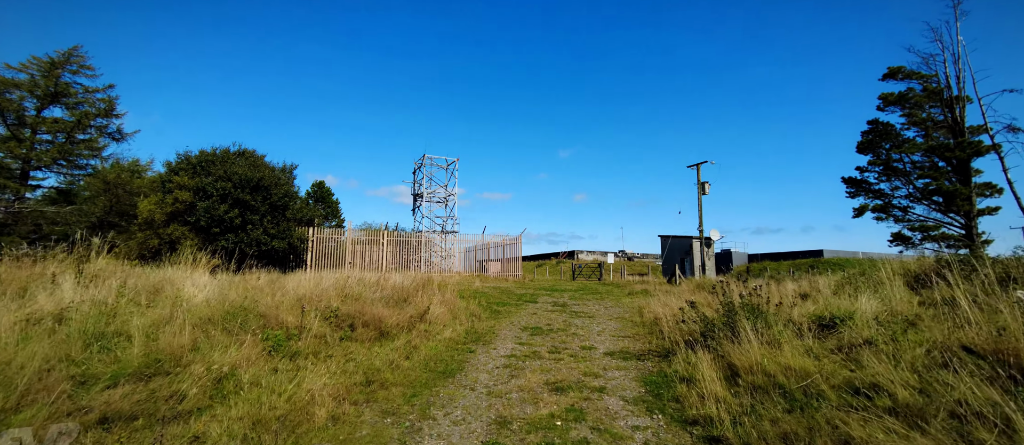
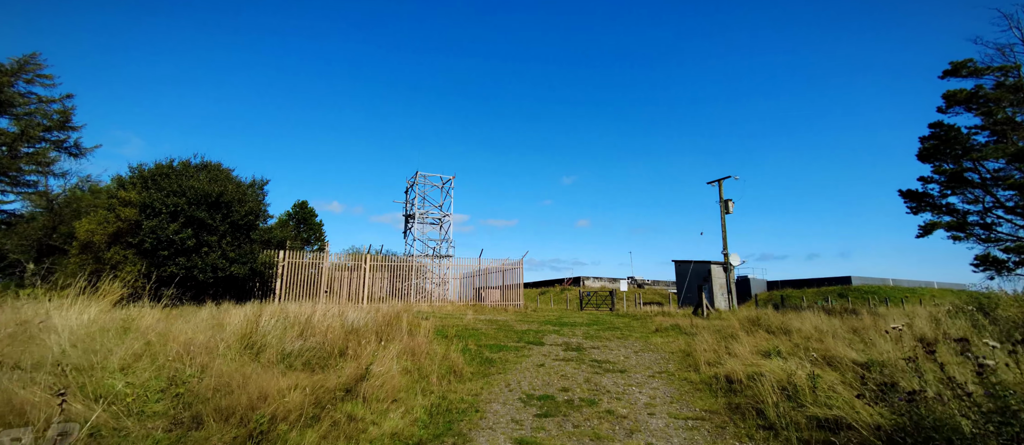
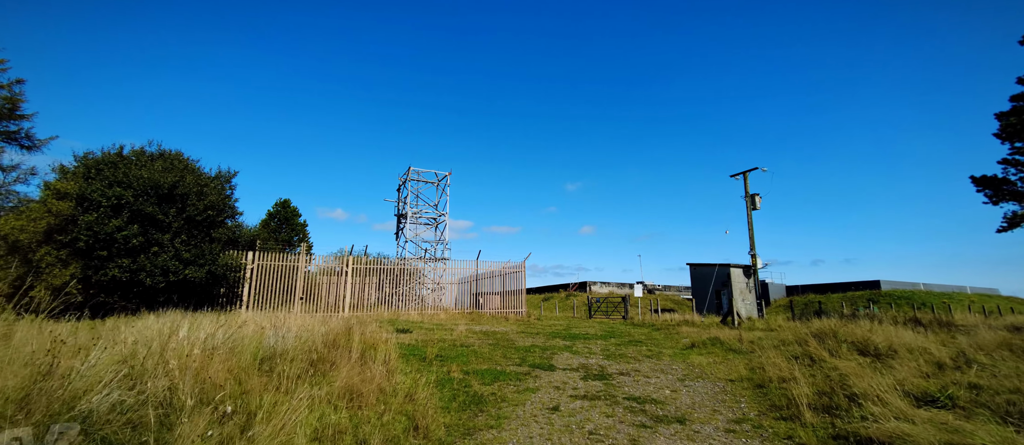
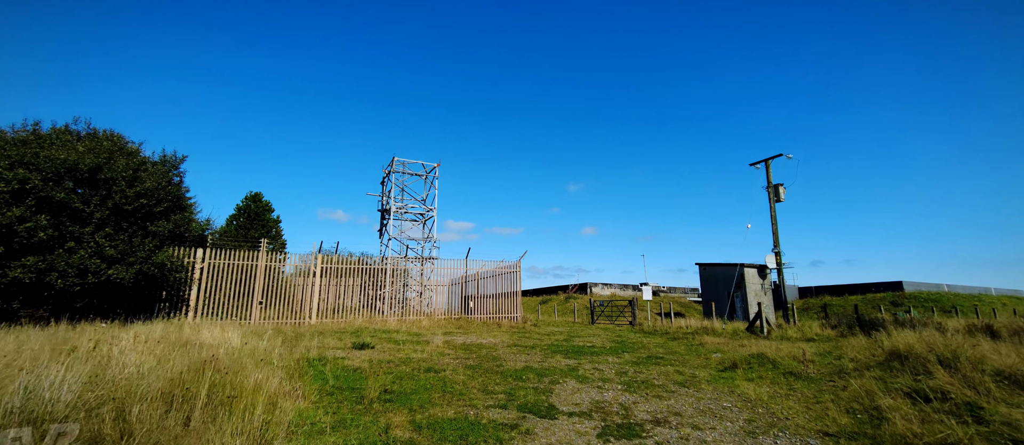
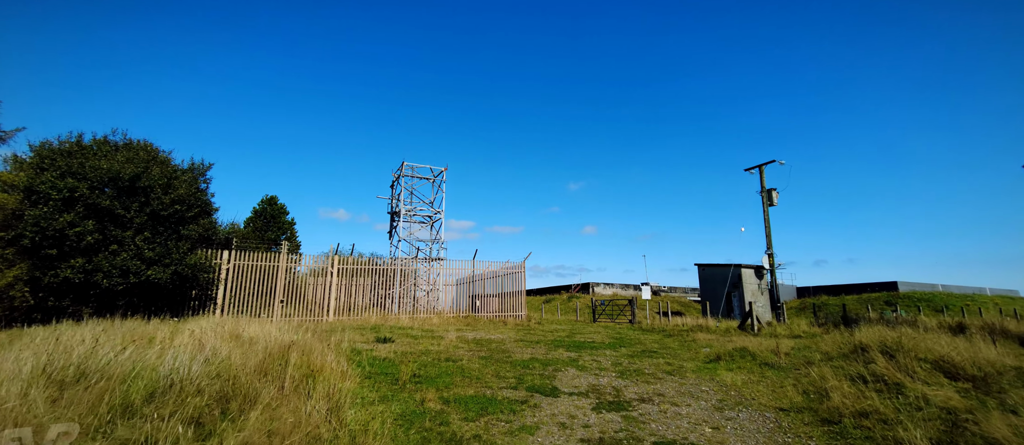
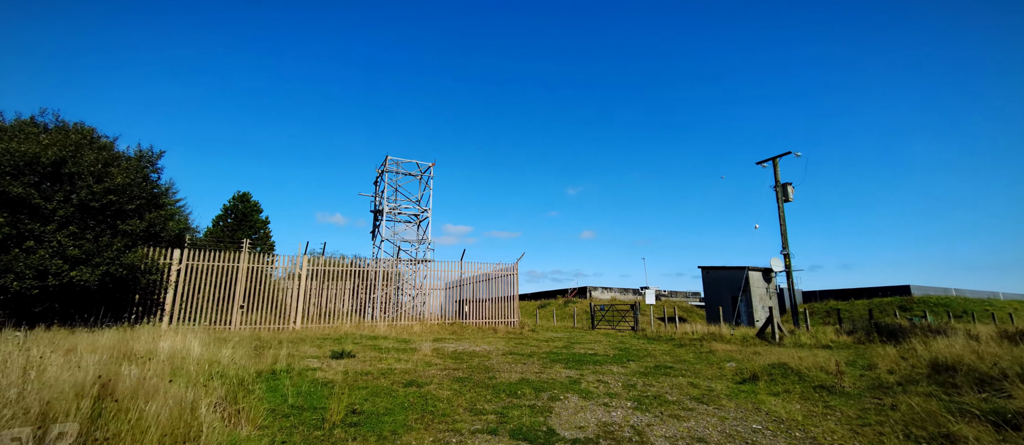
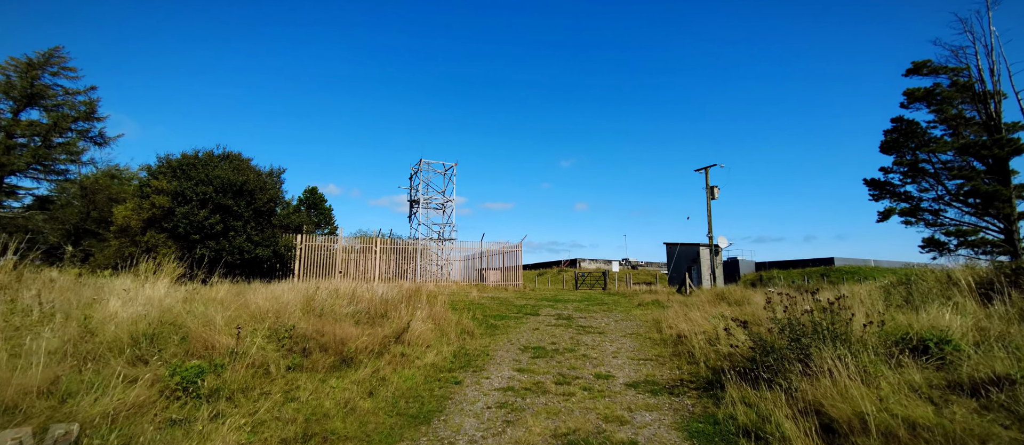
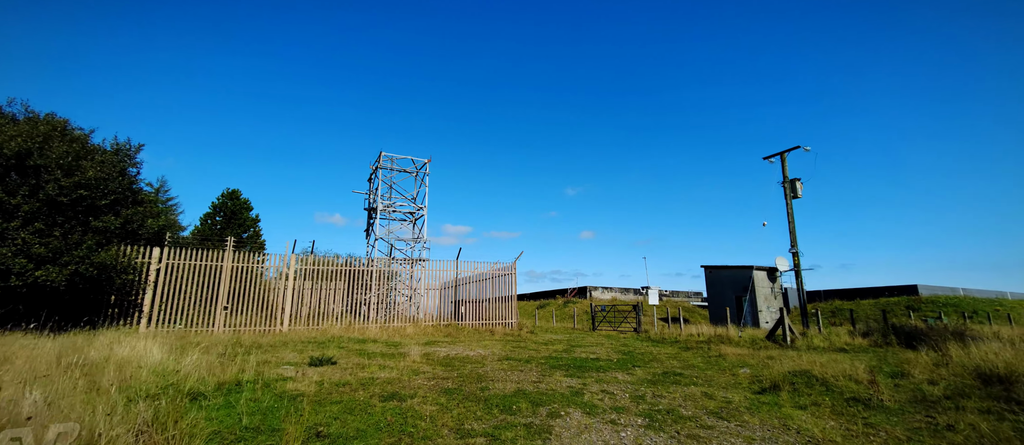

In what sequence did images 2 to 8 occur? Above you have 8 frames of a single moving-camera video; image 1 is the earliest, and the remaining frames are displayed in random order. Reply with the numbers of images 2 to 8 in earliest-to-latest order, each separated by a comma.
7, 2, 3, 5, 4, 6, 8
